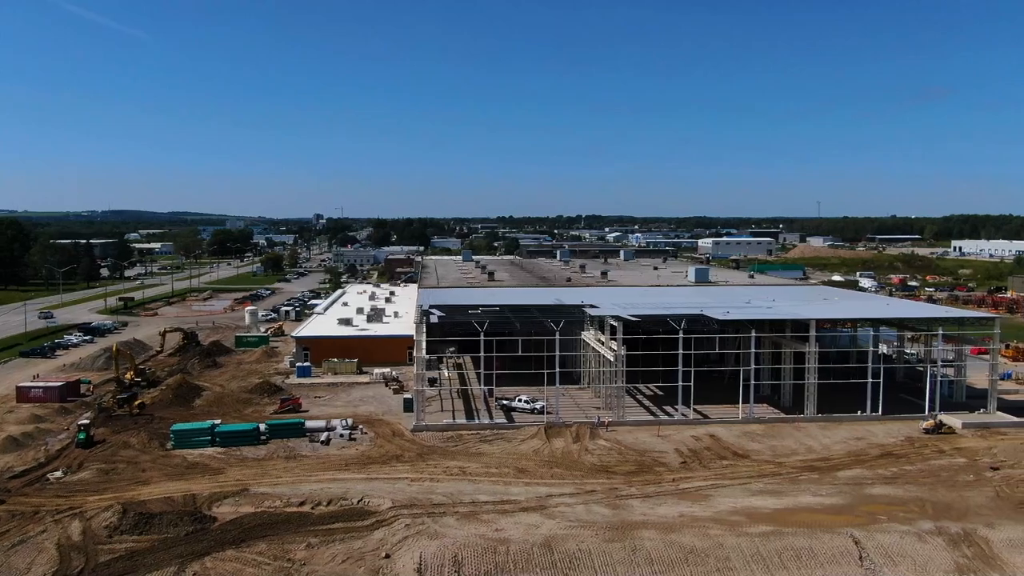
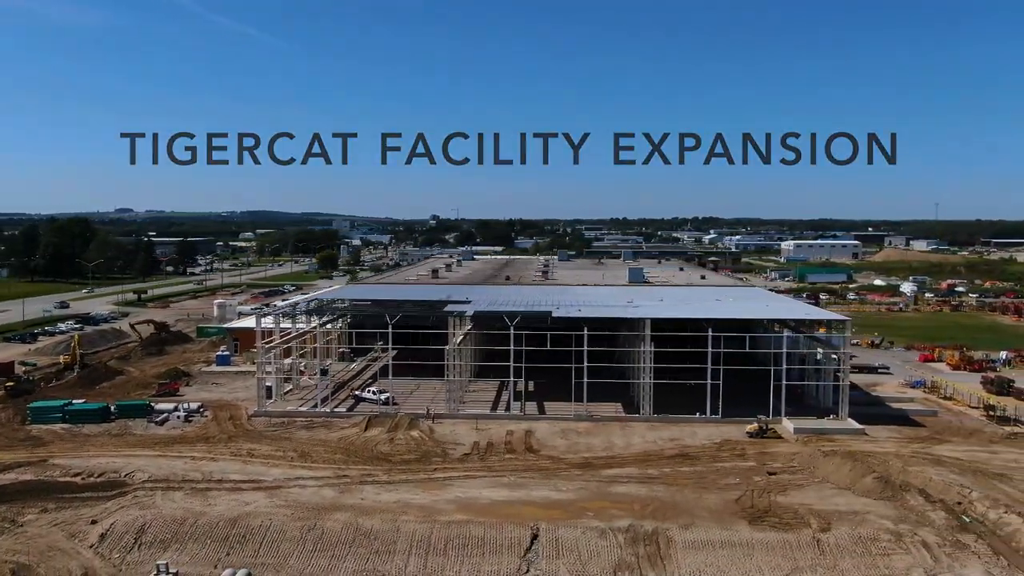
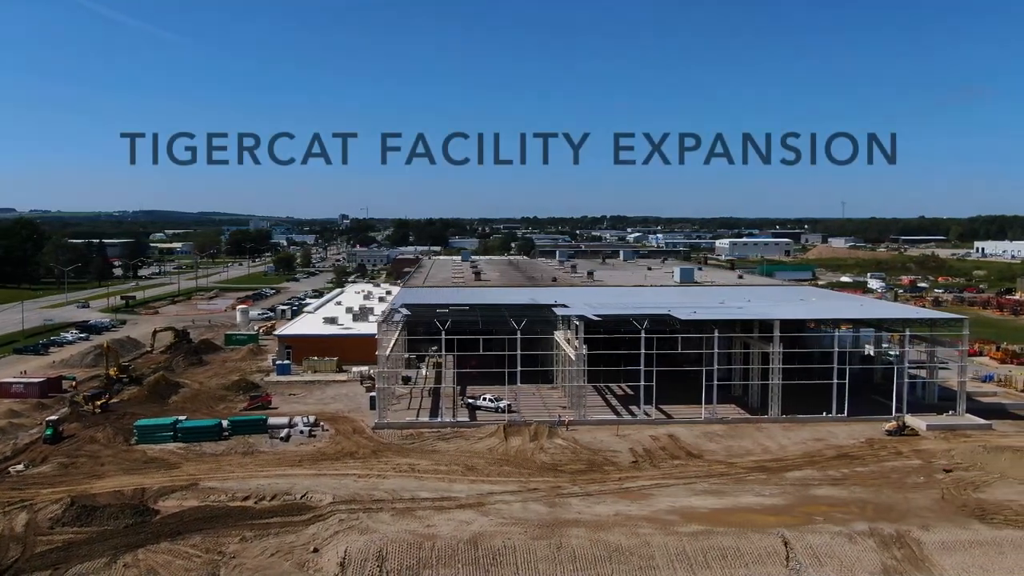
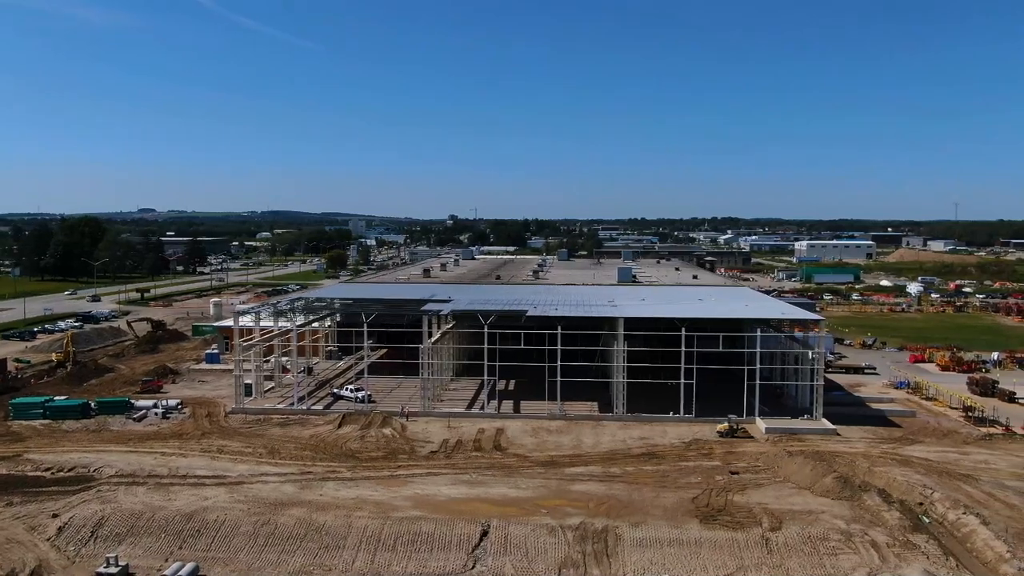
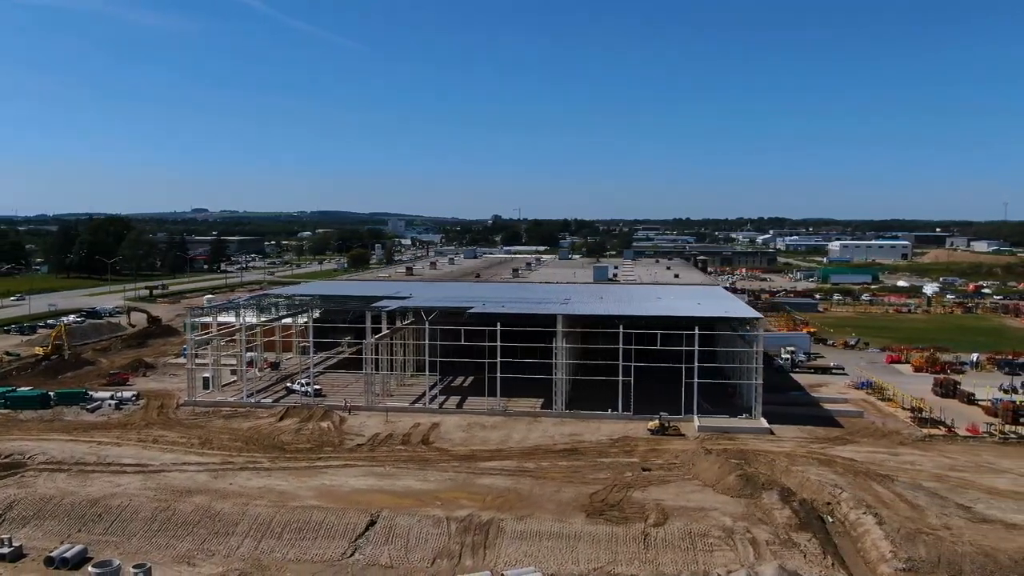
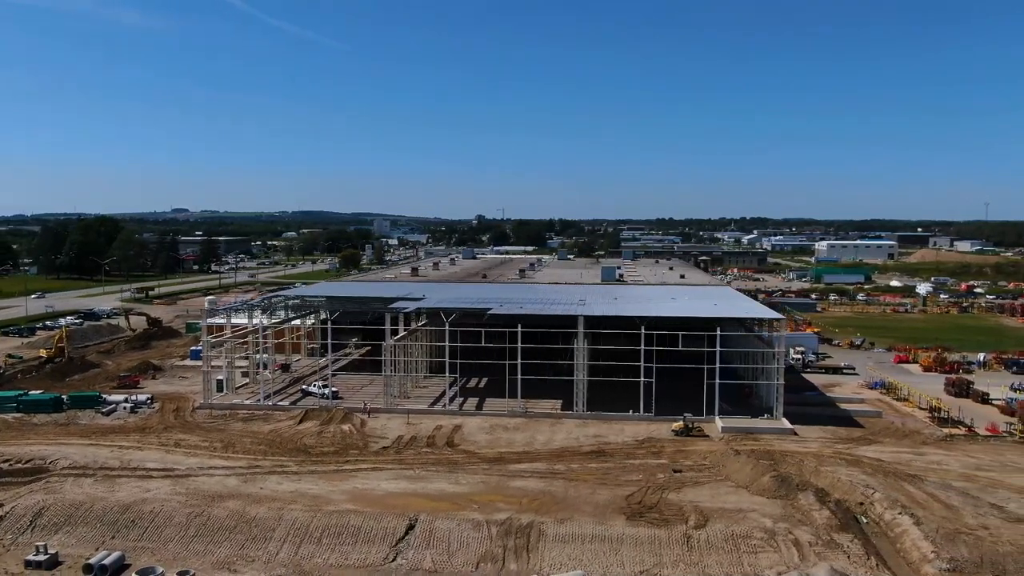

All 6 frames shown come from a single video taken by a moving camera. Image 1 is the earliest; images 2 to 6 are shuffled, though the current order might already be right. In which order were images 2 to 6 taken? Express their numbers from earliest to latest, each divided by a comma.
3, 2, 4, 6, 5
